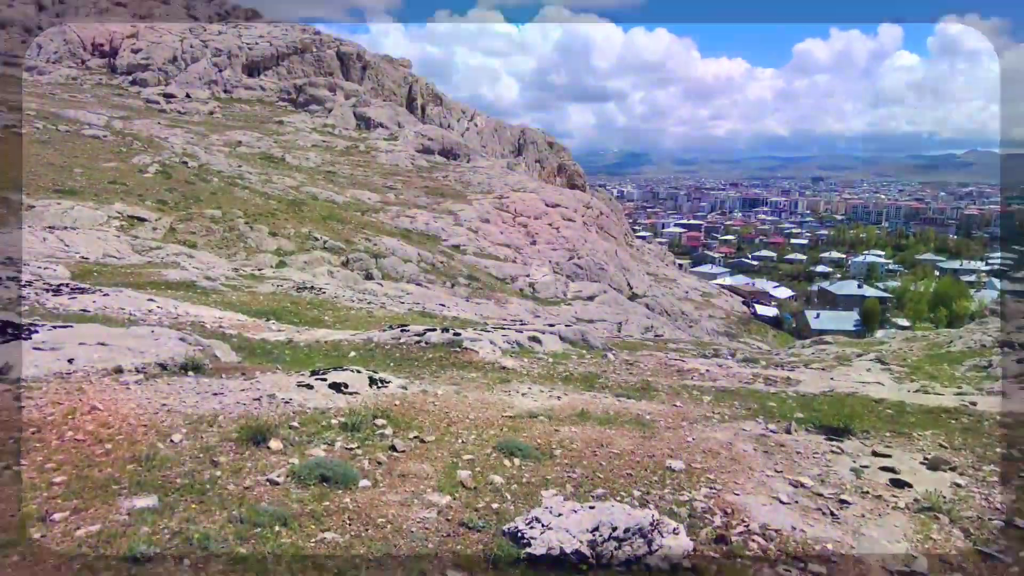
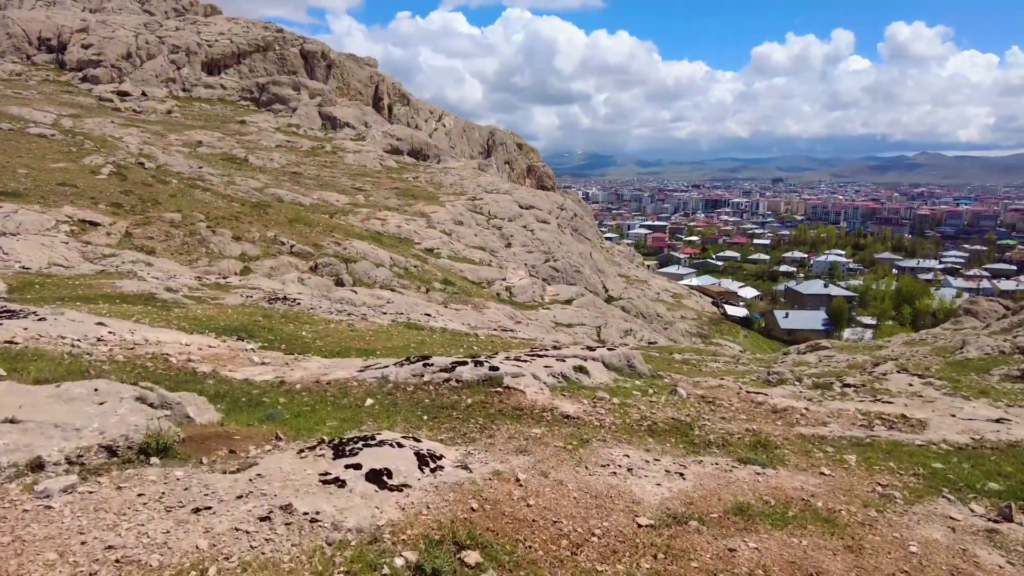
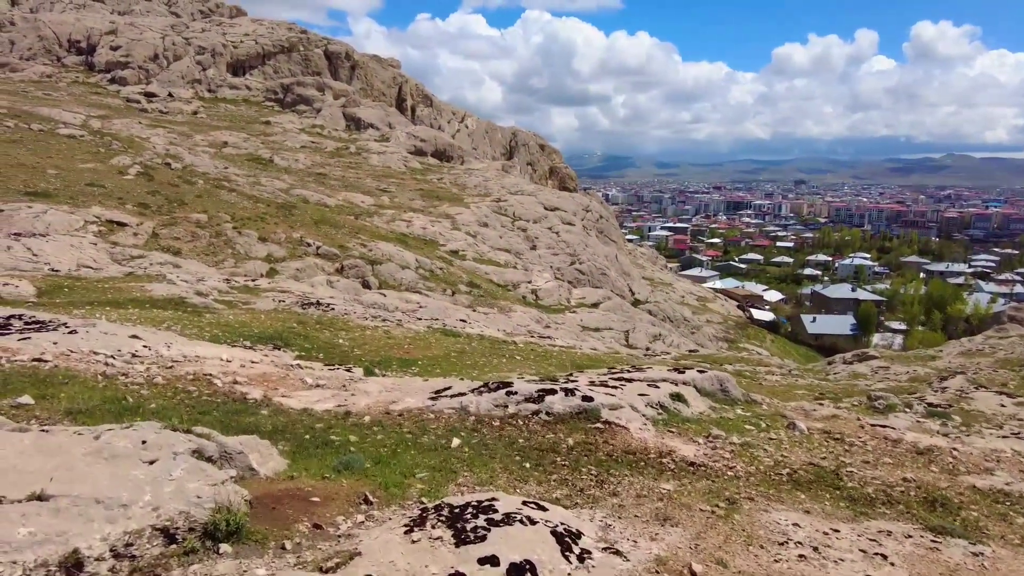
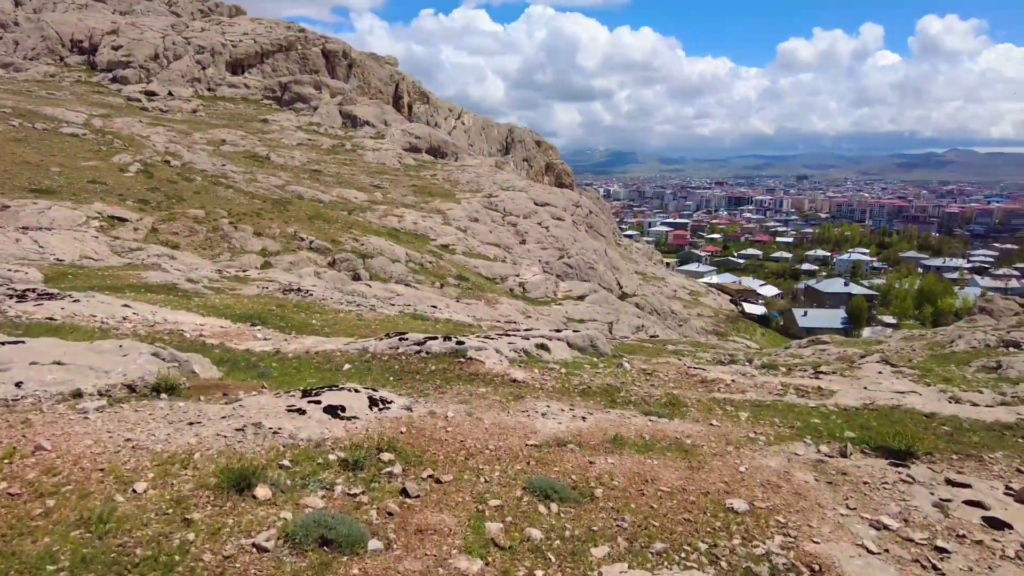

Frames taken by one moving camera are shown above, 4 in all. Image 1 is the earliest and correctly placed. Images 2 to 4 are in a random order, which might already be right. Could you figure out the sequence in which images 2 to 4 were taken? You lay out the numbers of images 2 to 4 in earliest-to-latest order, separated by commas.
4, 2, 3
